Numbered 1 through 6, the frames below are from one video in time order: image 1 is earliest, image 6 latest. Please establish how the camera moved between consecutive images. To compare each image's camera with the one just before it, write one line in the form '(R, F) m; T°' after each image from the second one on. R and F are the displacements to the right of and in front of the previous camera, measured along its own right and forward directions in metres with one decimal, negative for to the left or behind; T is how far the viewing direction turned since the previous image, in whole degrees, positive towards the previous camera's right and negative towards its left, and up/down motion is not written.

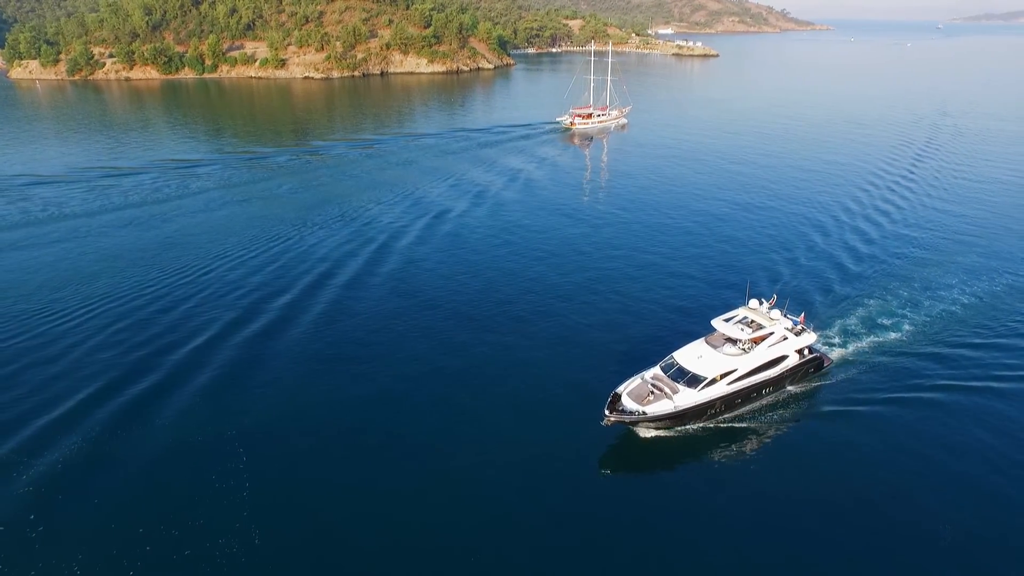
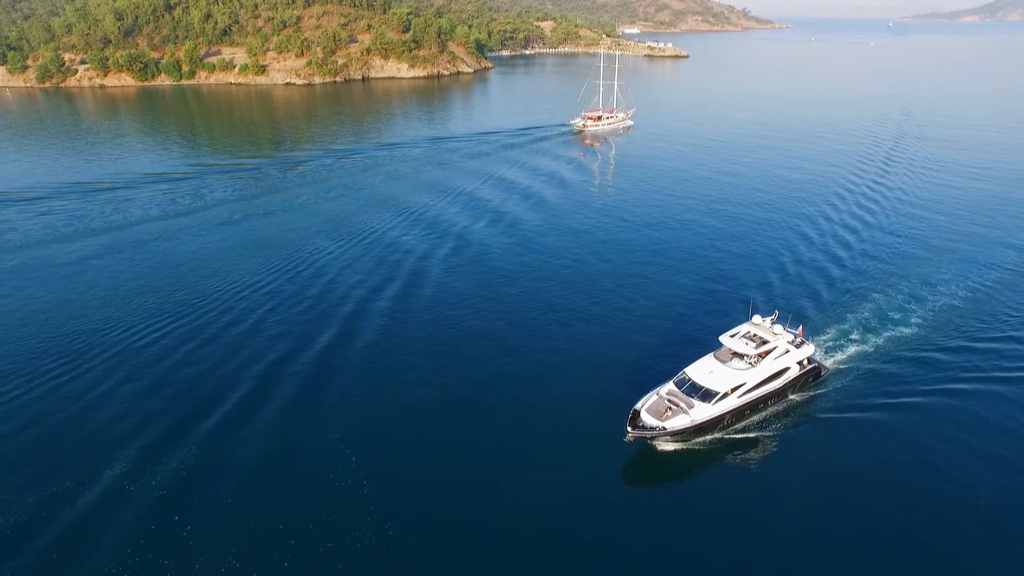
(-2.2, -1.0) m; +2°
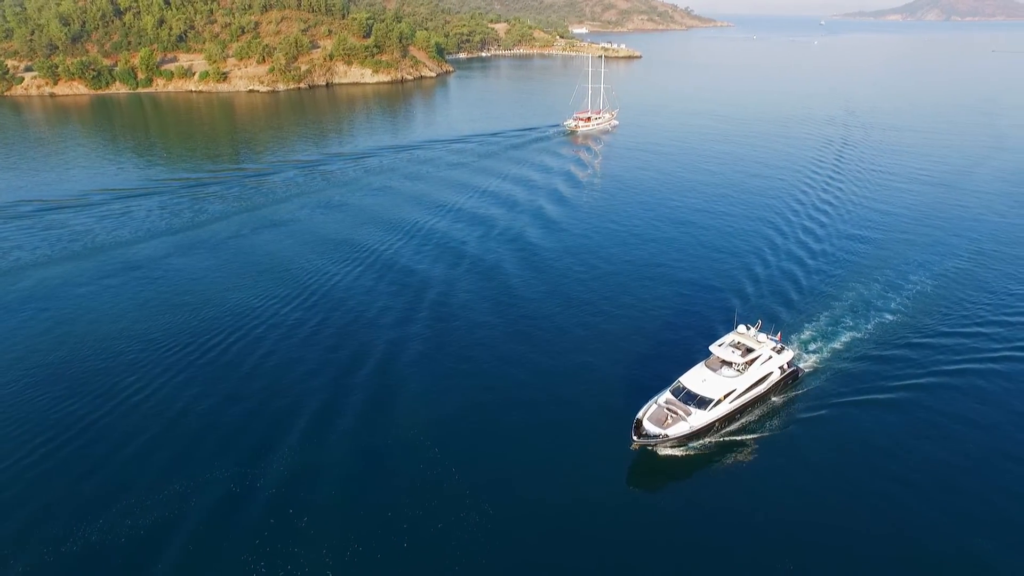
(-2.4, -1.1) m; +4°
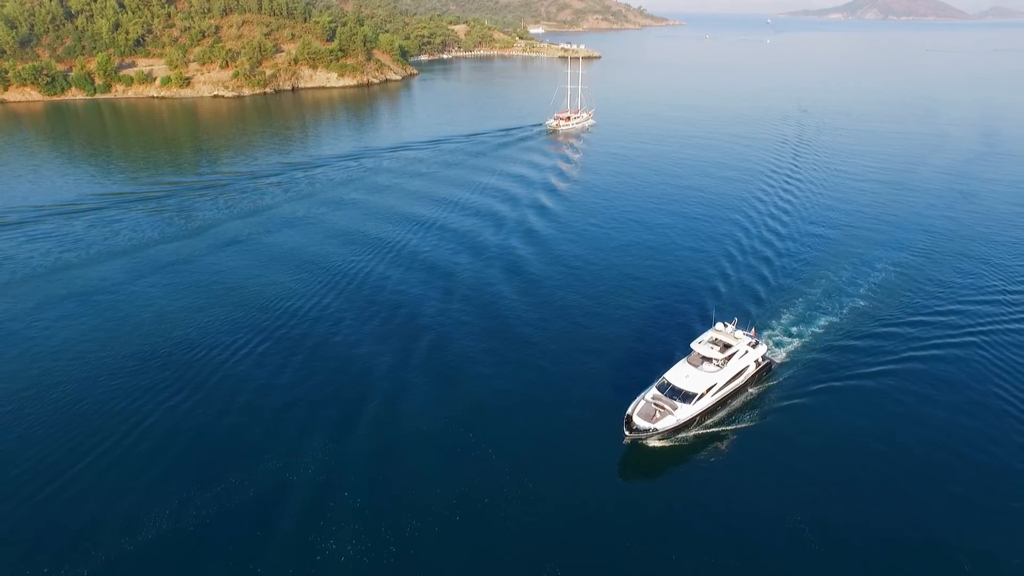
(-1.7, -1.3) m; +3°
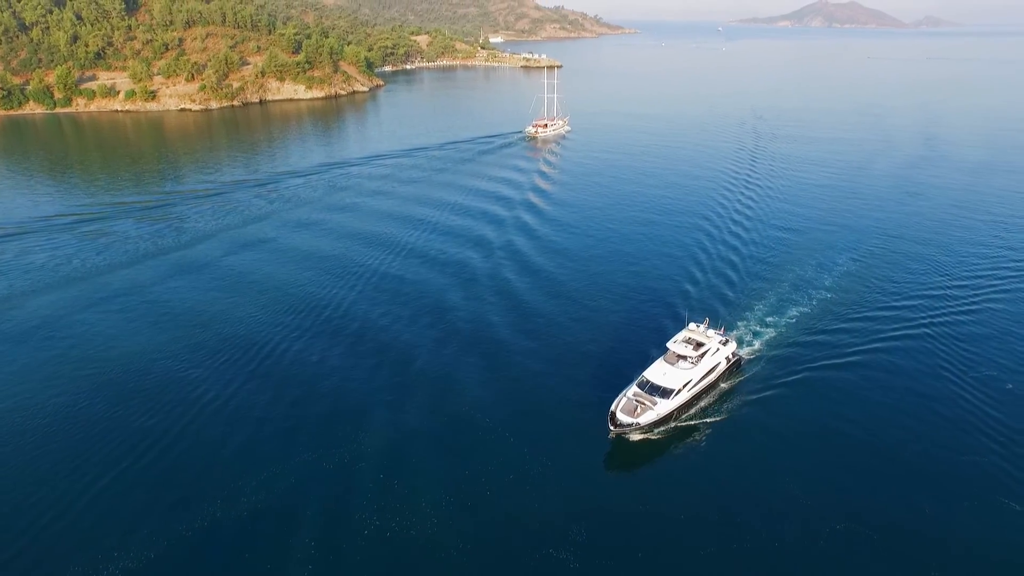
(-1.4, -2.0) m; +3°
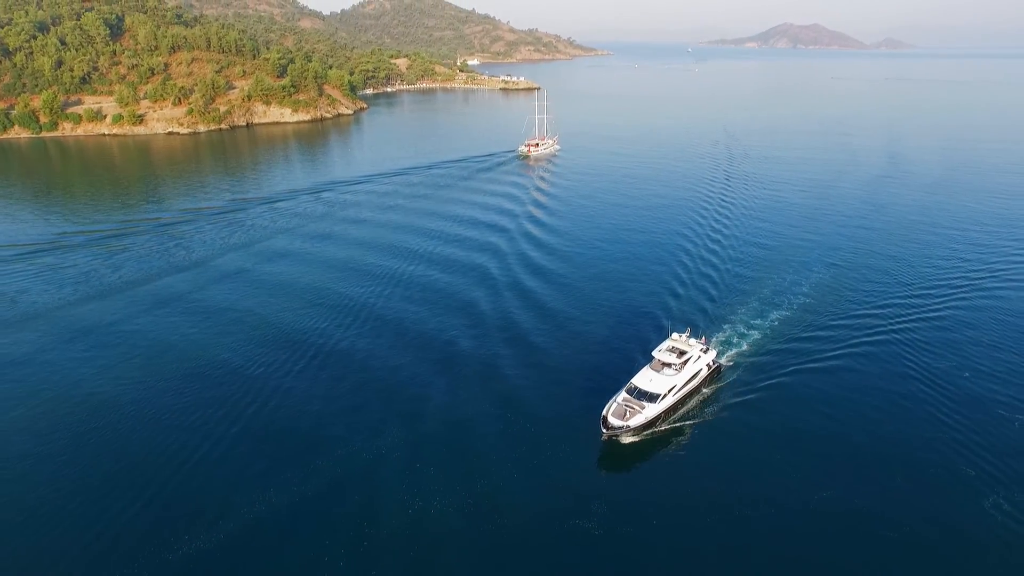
(-1.0, -2.6) m; +2°
